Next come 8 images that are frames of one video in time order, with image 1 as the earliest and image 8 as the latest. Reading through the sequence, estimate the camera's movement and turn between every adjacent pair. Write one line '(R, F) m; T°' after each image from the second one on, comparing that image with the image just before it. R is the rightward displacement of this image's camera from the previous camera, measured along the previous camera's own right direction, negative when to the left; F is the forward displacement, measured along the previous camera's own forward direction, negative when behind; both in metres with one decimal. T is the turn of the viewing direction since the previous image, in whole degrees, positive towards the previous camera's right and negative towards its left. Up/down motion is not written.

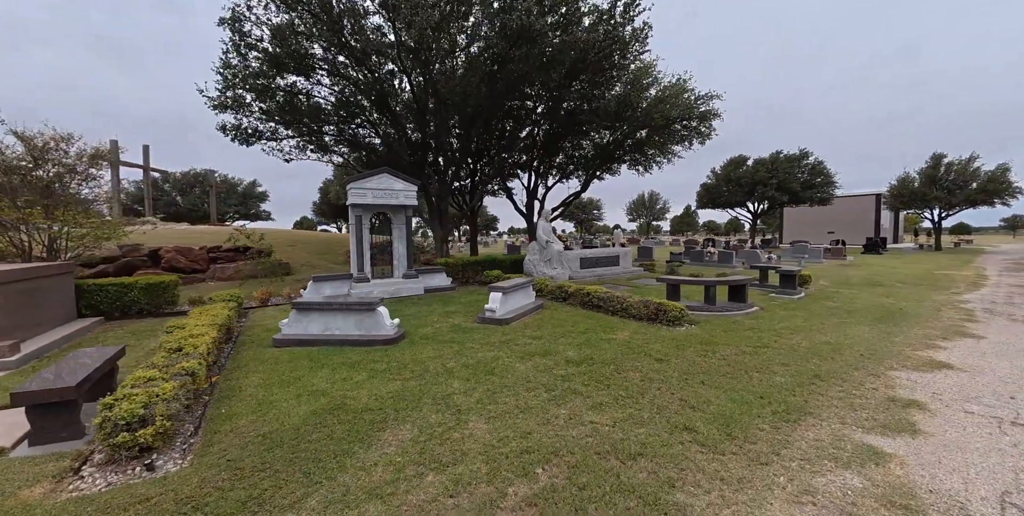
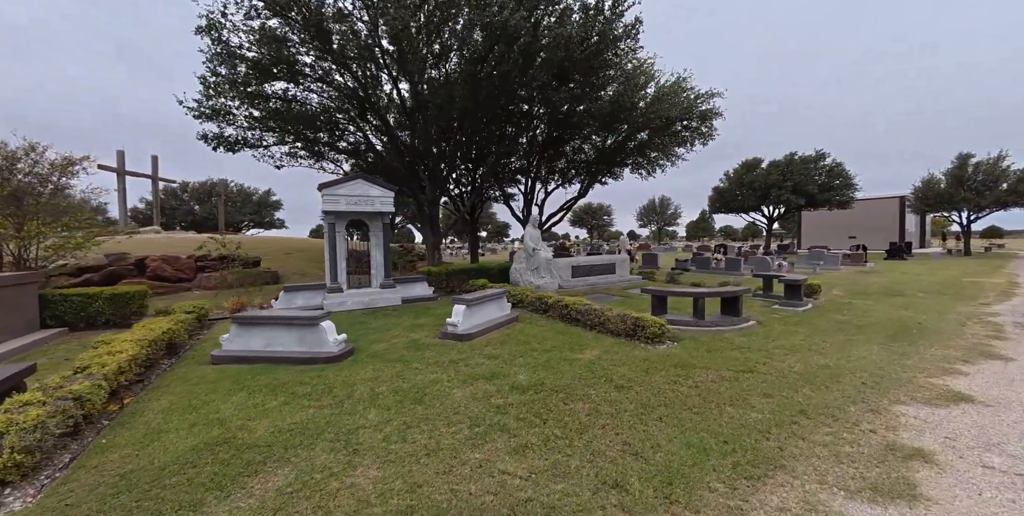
(+1.1, +0.8) m; -2°
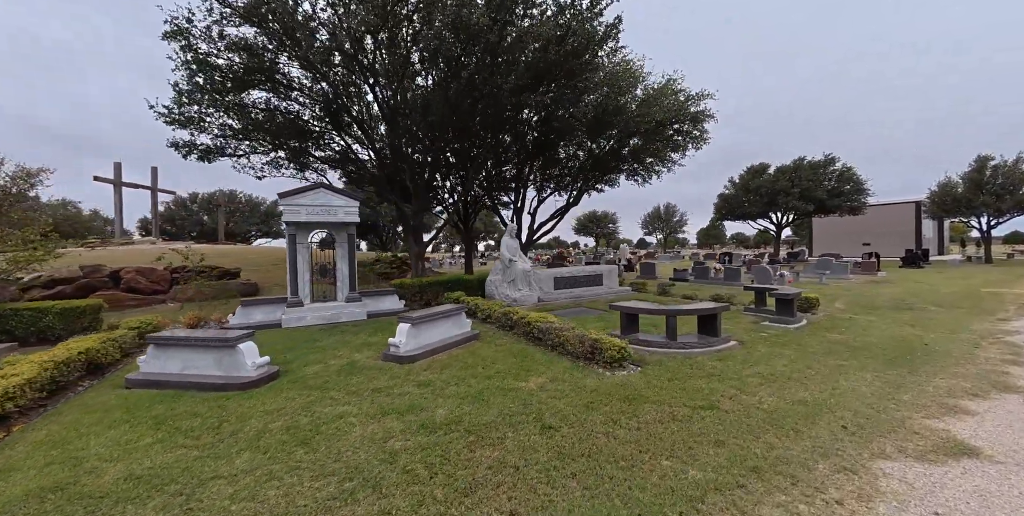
(+1.1, +0.8) m; -2°
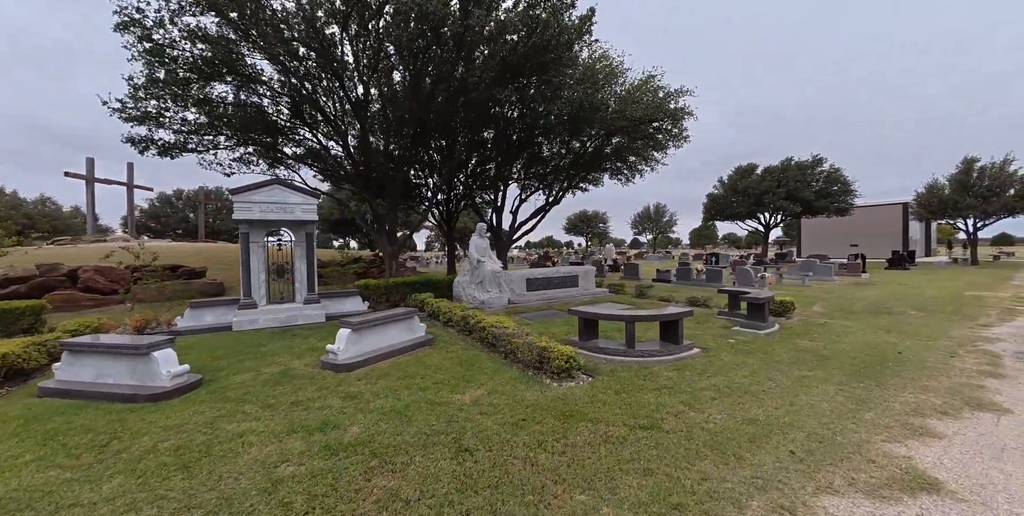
(+0.8, +0.5) m; +1°
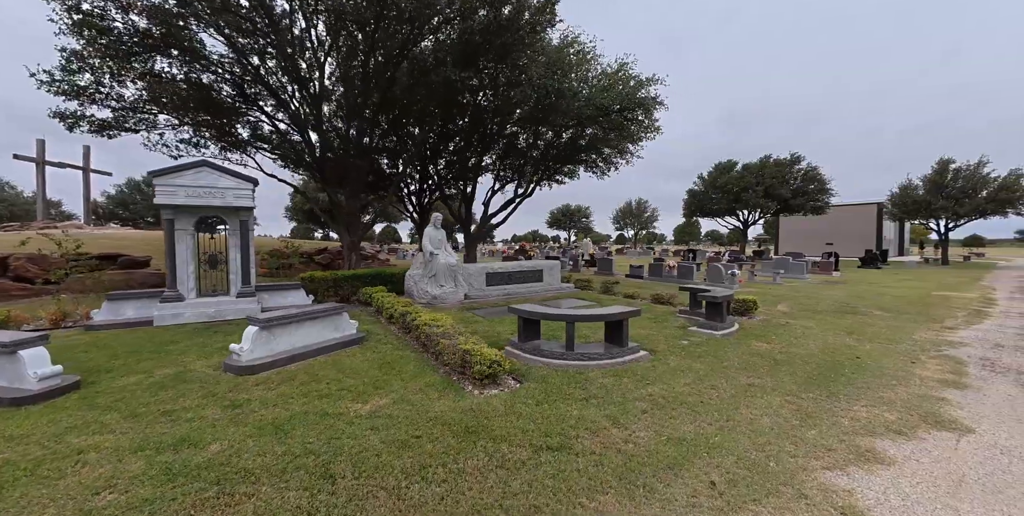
(+0.9, +0.6) m; +2°
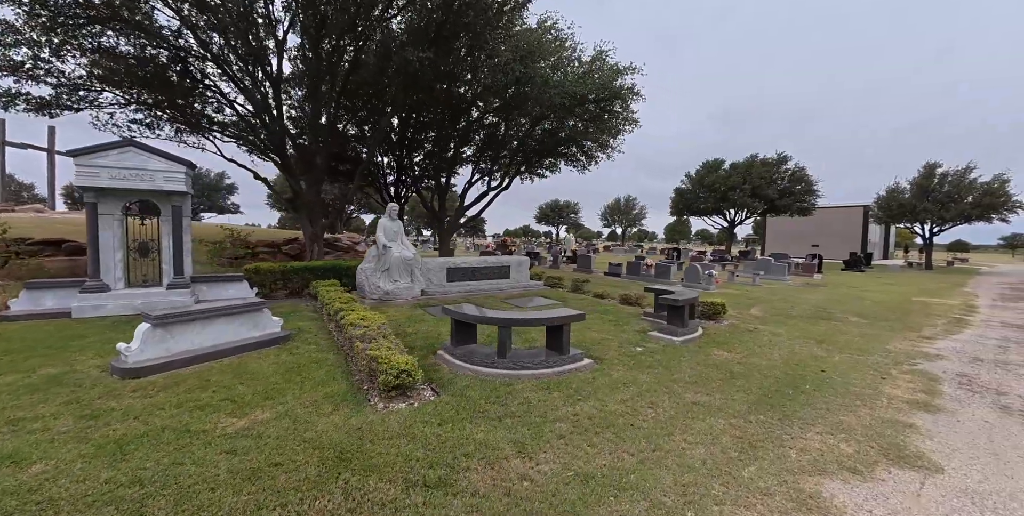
(+0.9, +0.7) m; +1°
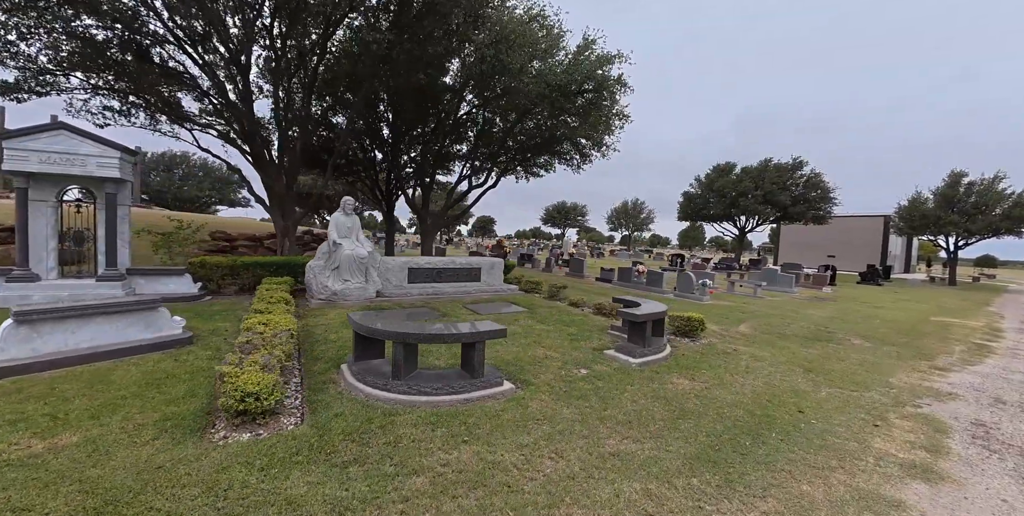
(+1.2, +0.9) m; -2°
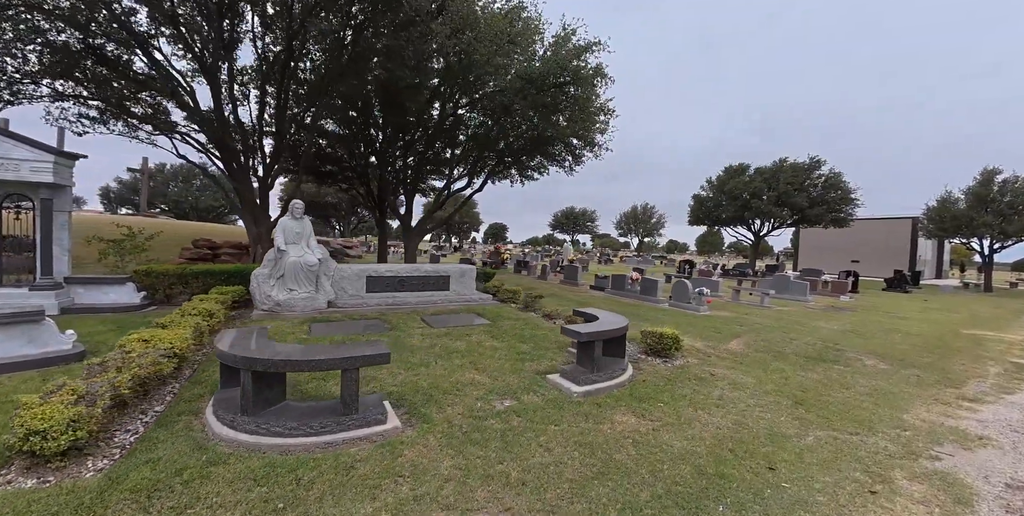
(+1.2, +0.9) m; -3°
